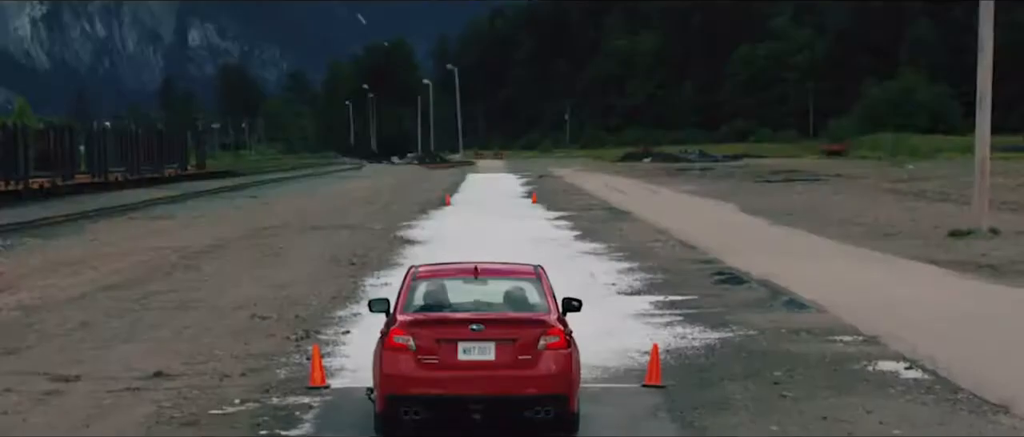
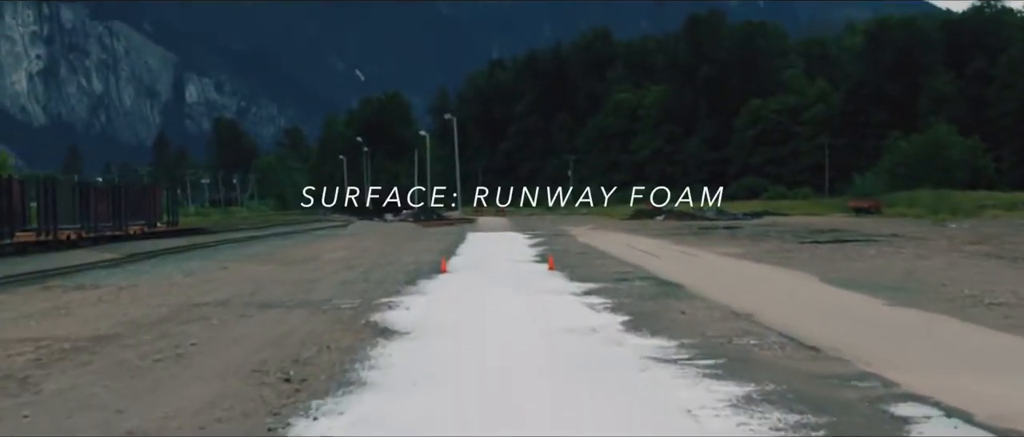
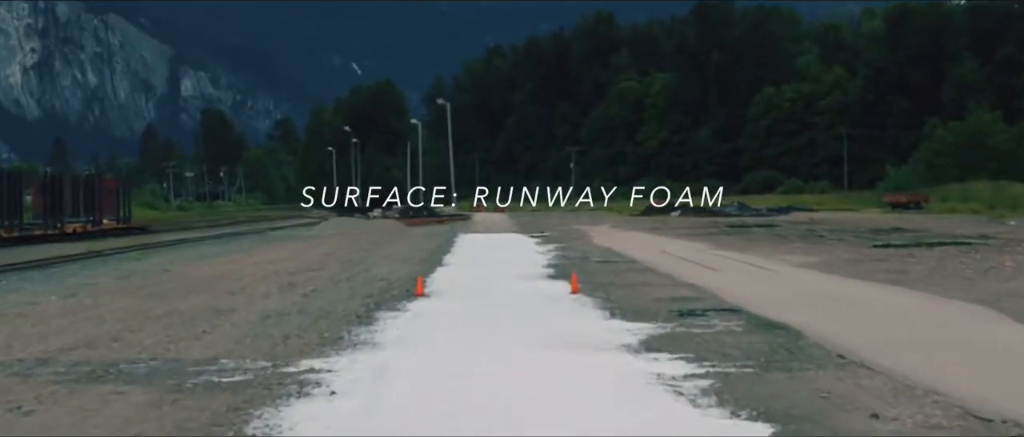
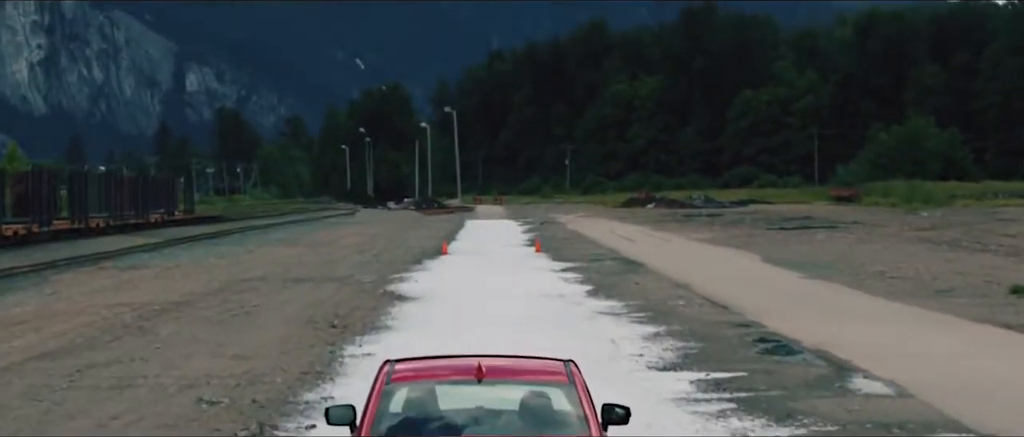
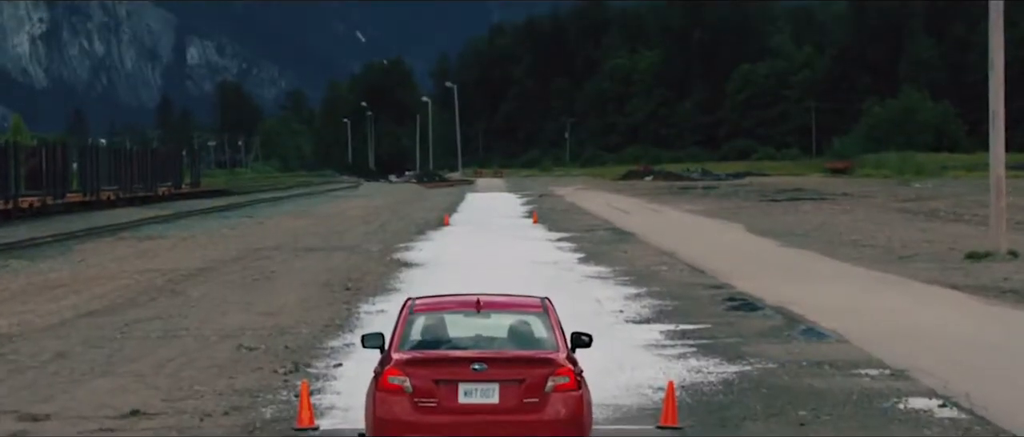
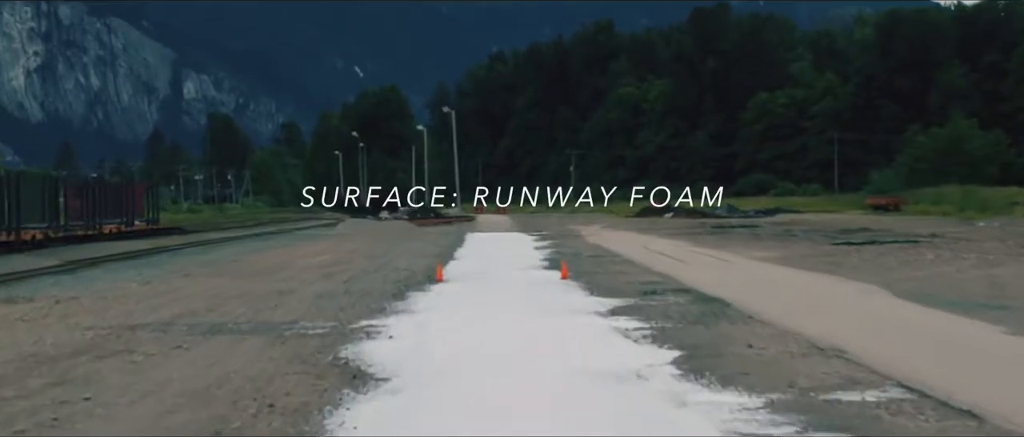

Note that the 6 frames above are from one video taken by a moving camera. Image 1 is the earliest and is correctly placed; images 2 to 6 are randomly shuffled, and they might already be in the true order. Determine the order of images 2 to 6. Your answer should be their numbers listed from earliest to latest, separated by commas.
5, 4, 2, 6, 3
